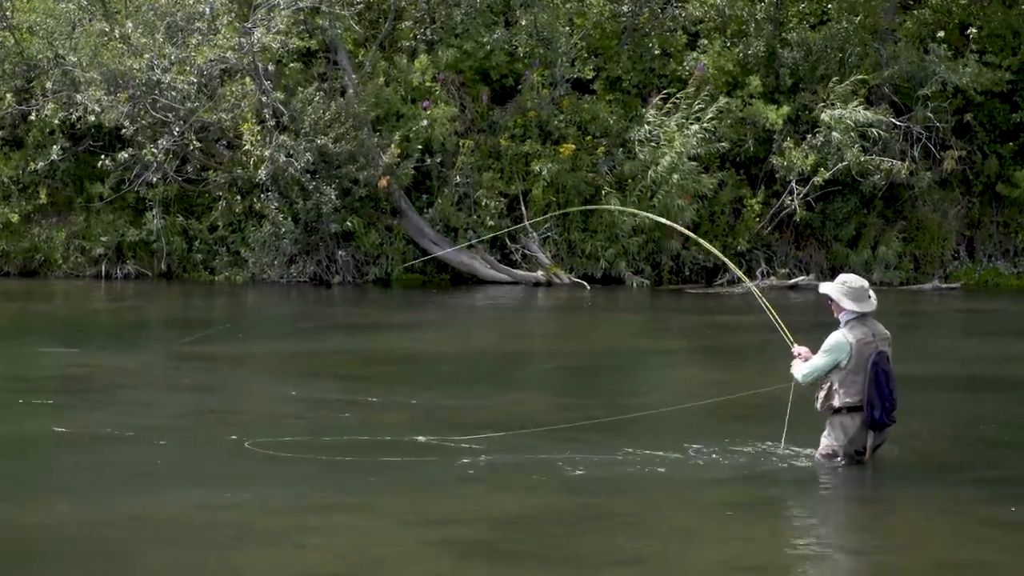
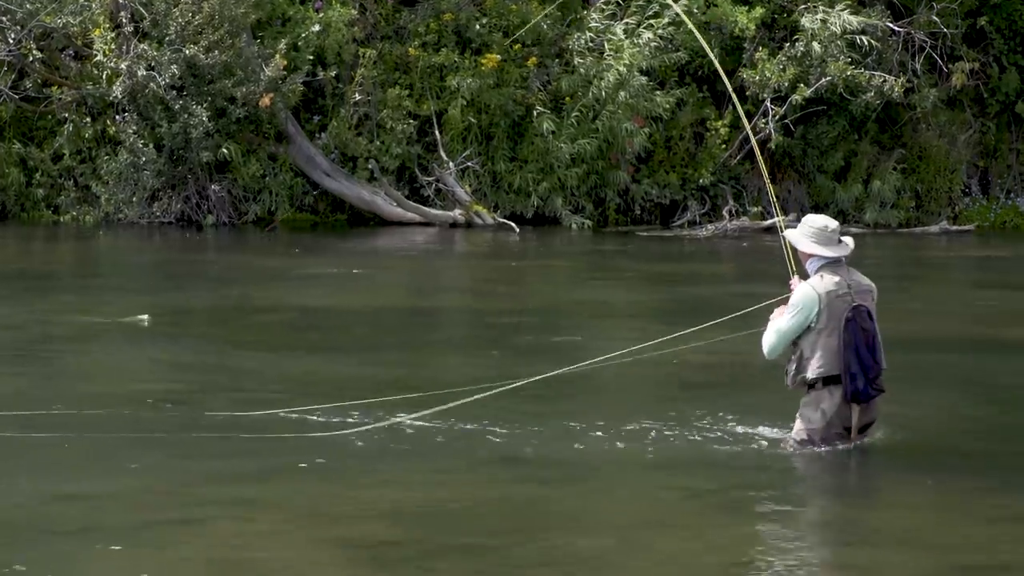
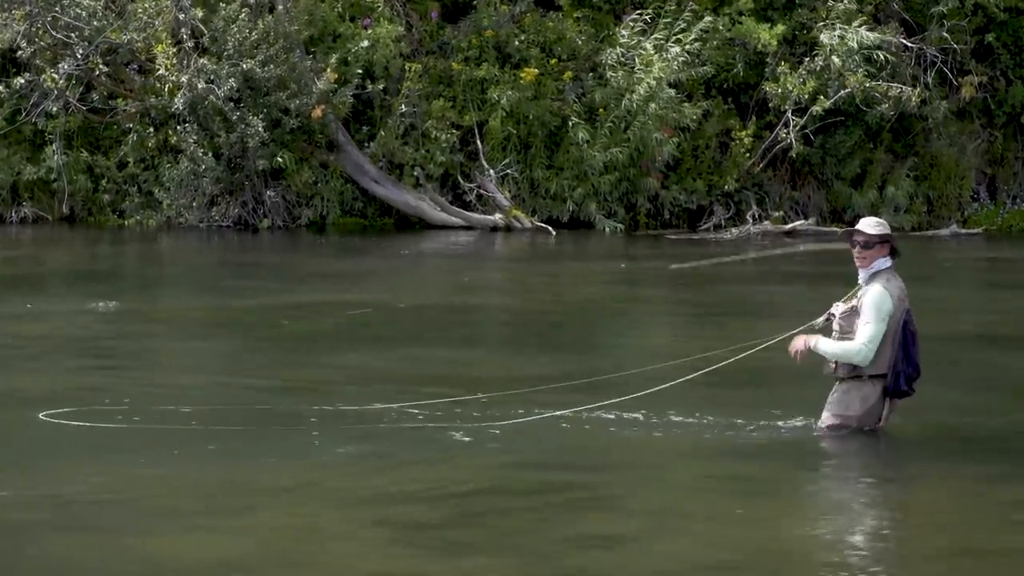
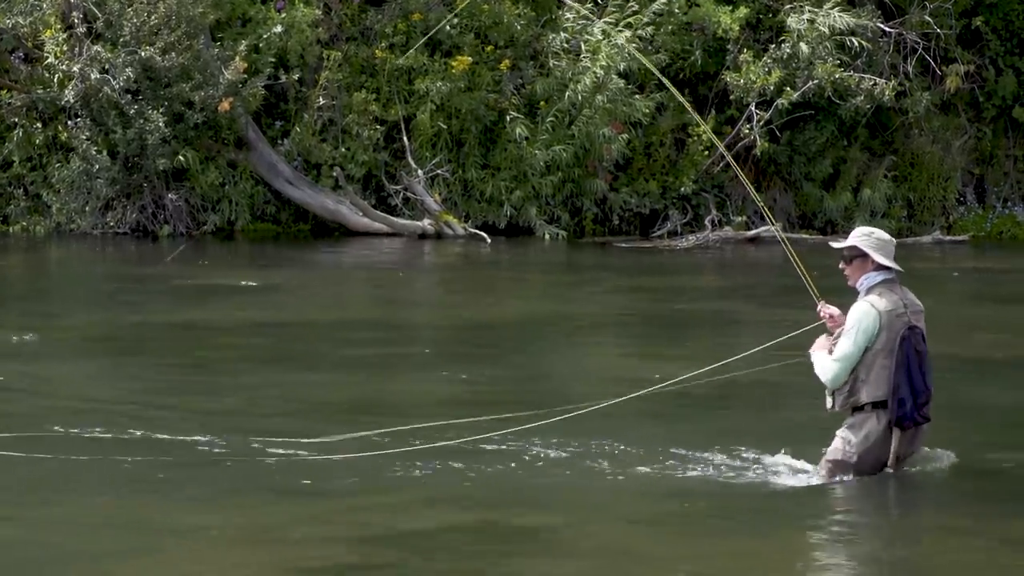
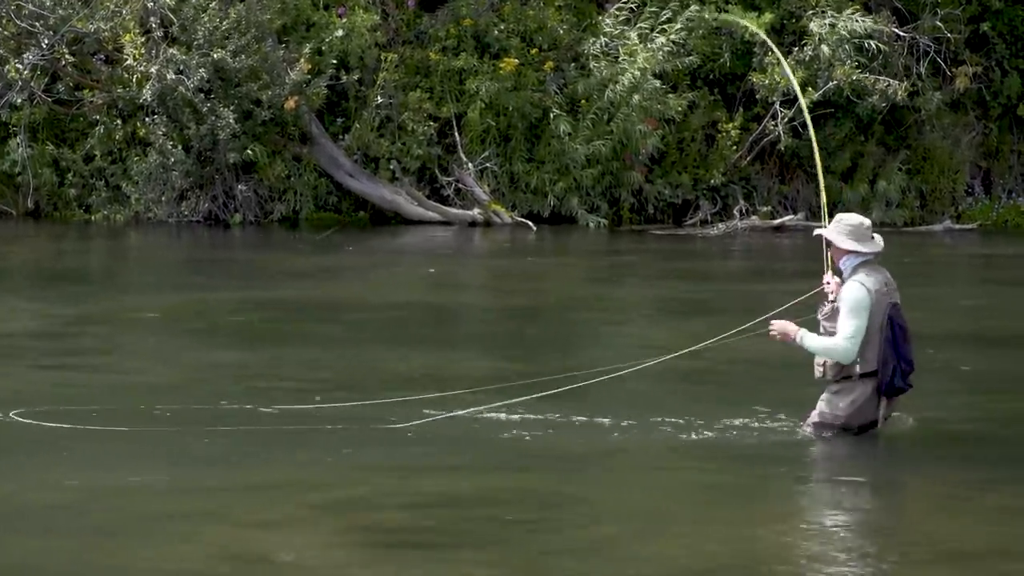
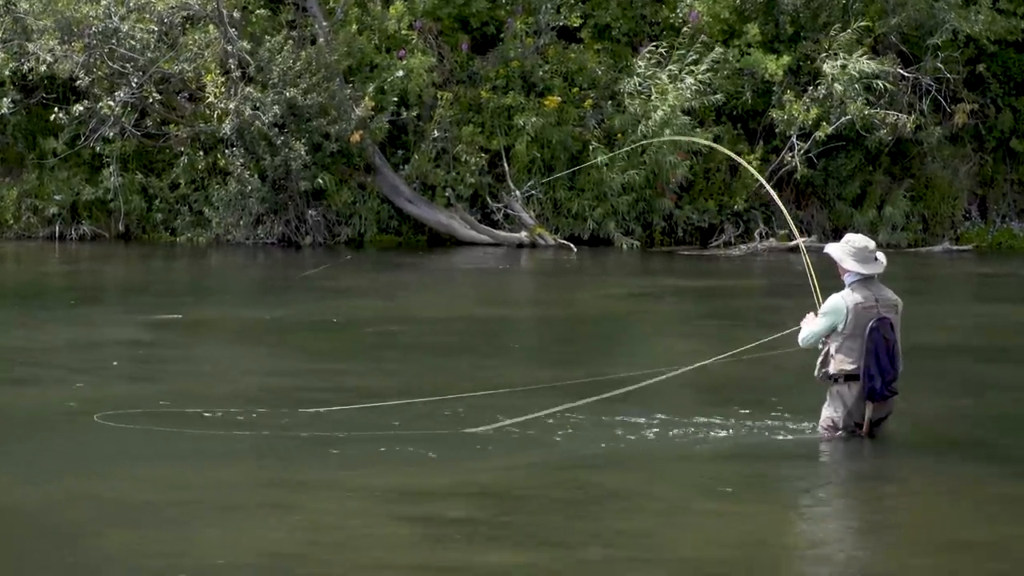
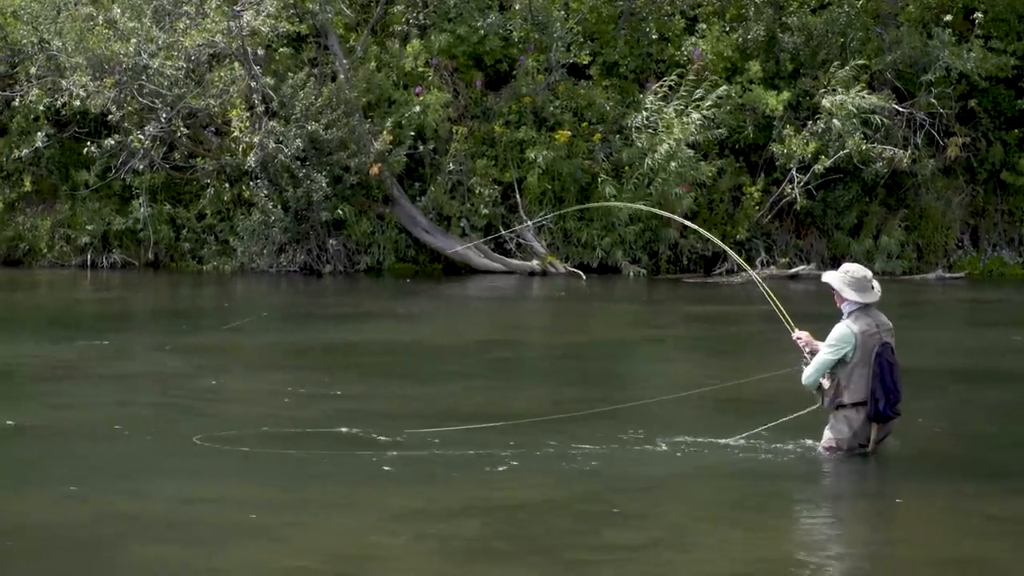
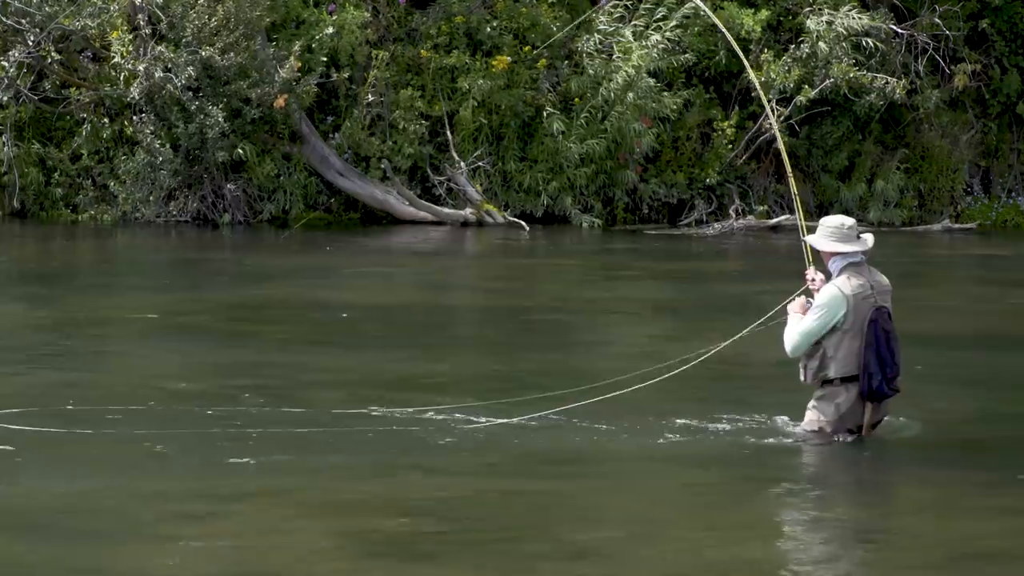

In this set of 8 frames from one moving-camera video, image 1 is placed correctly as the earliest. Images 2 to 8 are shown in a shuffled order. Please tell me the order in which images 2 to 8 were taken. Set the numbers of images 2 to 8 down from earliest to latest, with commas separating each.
7, 6, 3, 5, 8, 2, 4
